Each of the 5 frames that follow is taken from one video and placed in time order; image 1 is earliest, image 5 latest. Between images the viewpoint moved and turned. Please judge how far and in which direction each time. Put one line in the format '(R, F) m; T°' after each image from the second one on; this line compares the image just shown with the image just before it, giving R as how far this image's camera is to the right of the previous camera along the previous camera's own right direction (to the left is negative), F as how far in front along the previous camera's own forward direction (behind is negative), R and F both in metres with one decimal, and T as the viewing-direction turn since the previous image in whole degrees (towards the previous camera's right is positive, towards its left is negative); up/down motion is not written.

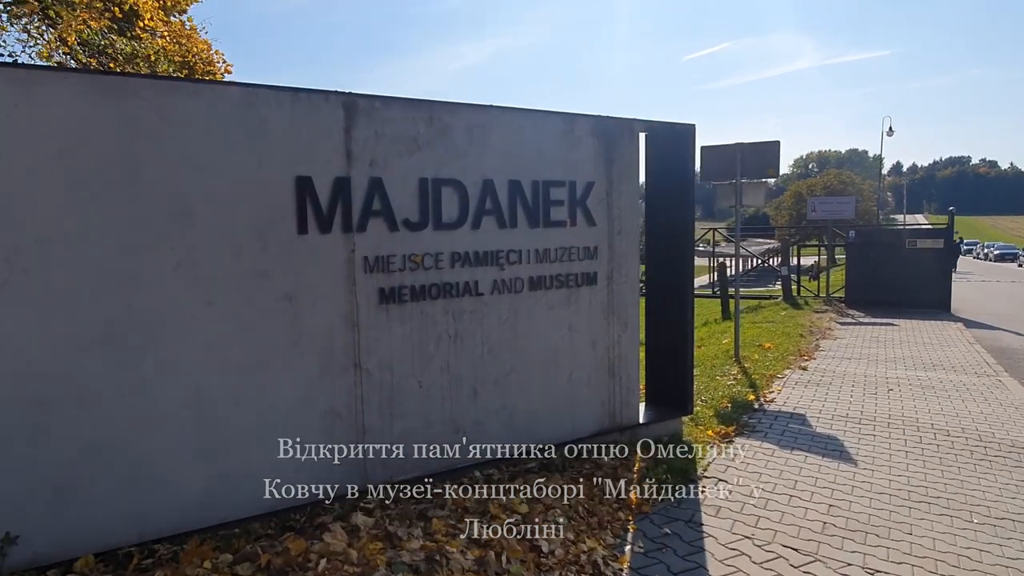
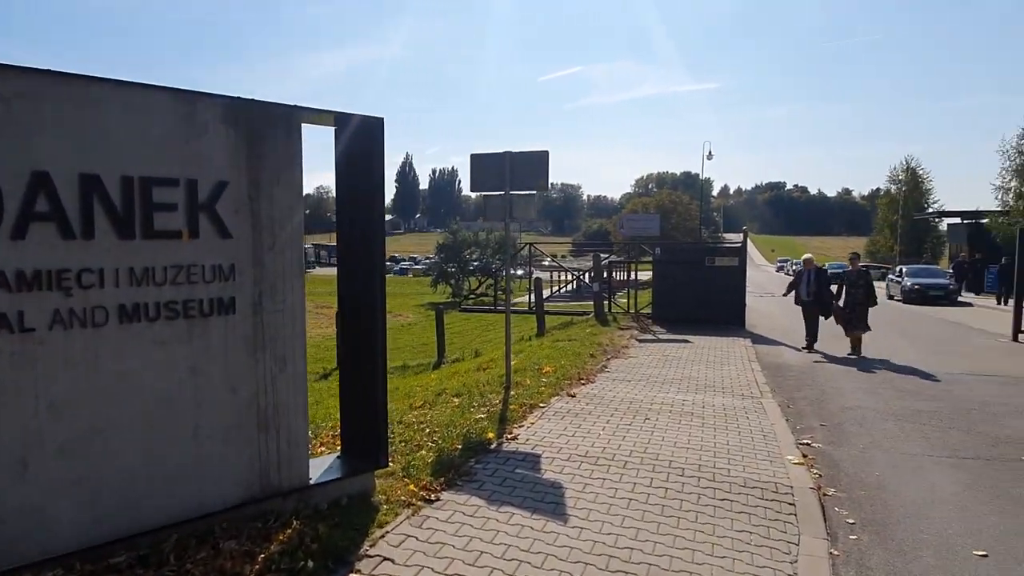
(+1.4, +1.0) m; +12°
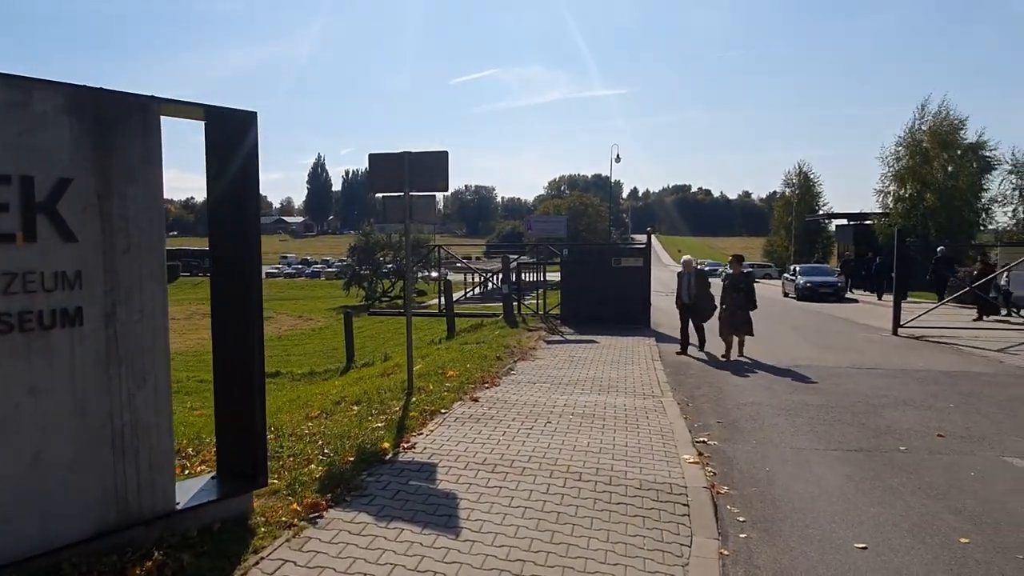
(+0.2, +0.2) m; +7°
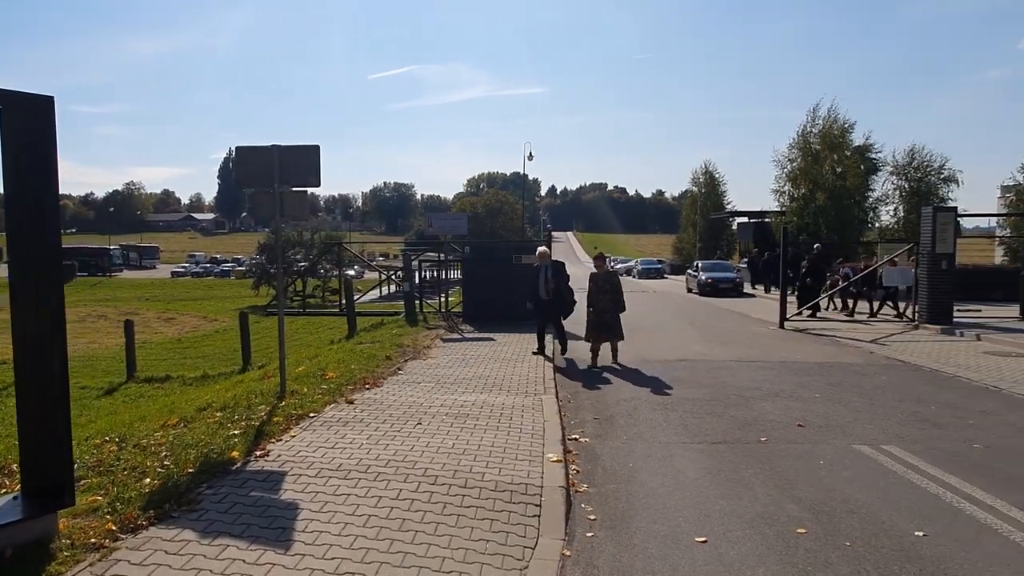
(+0.5, +0.1) m; +6°
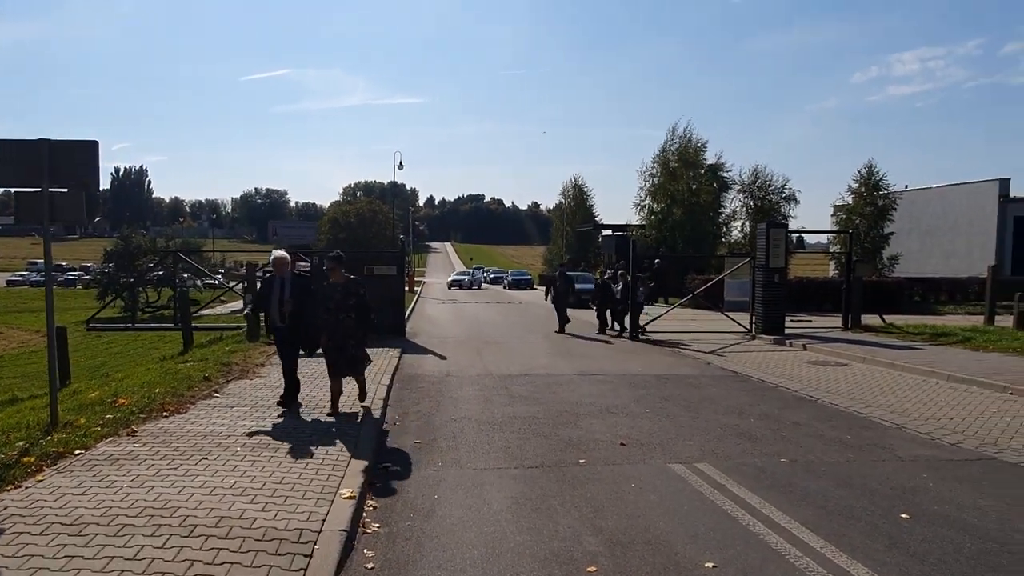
(+0.7, +0.5) m; +10°
